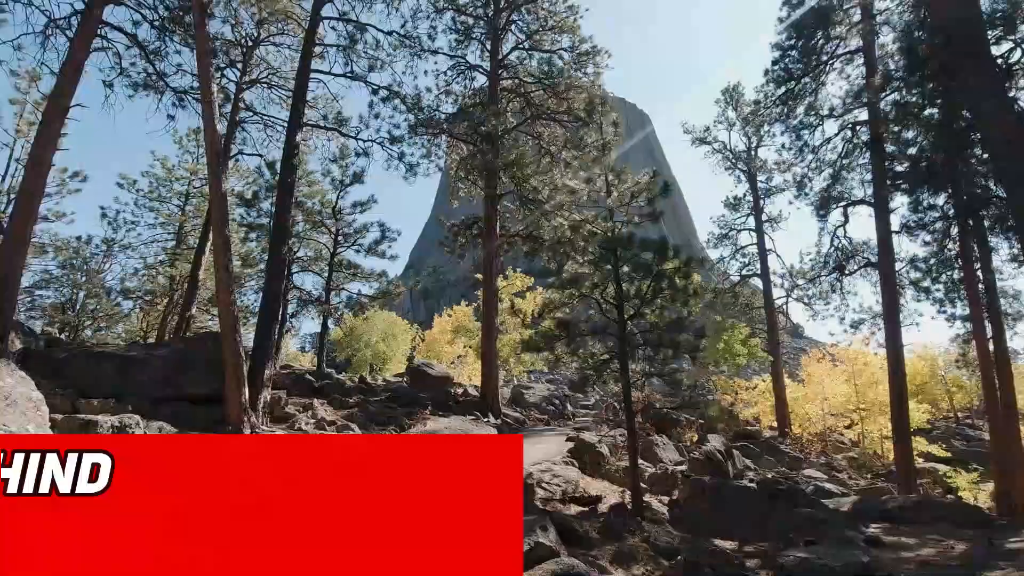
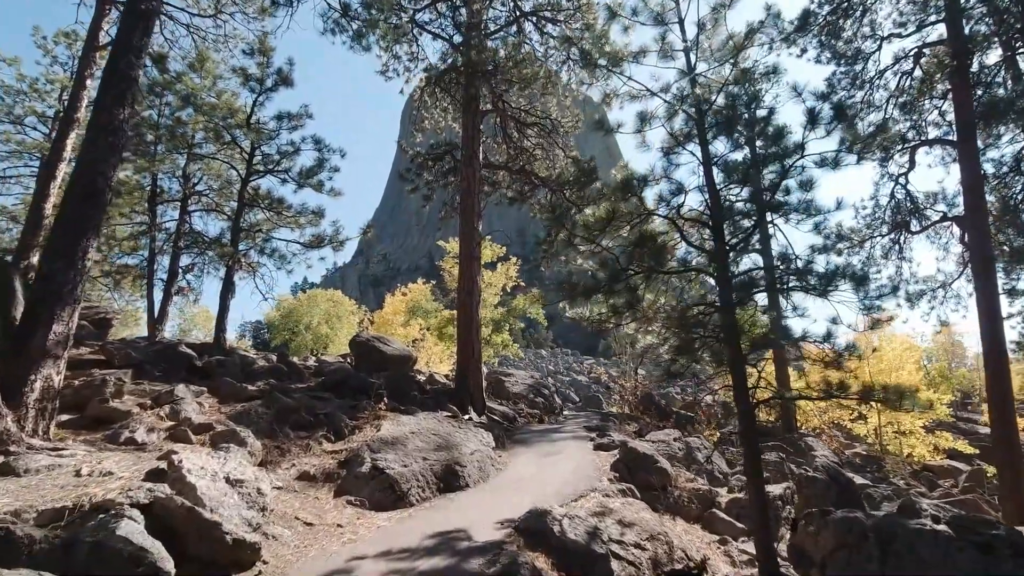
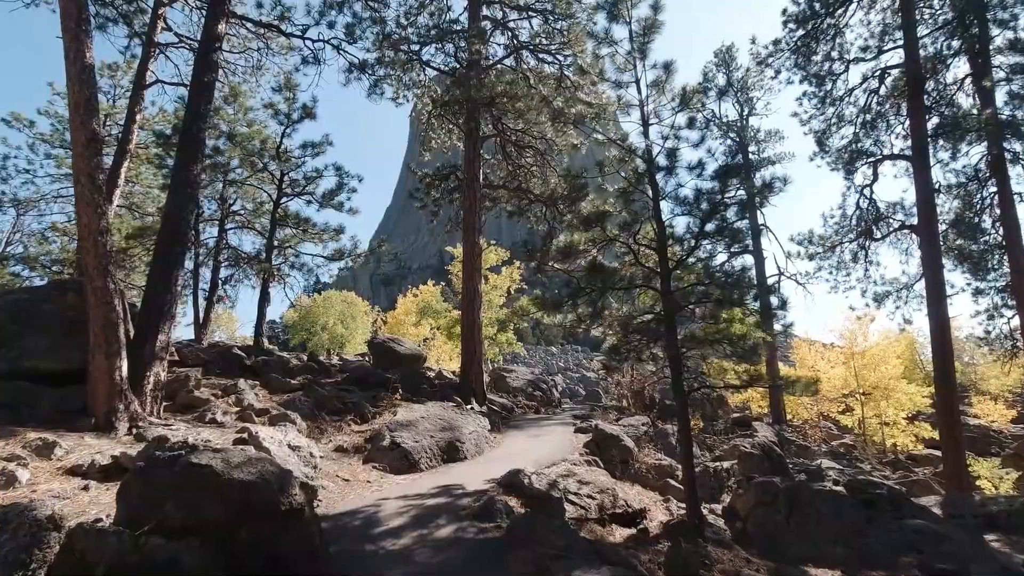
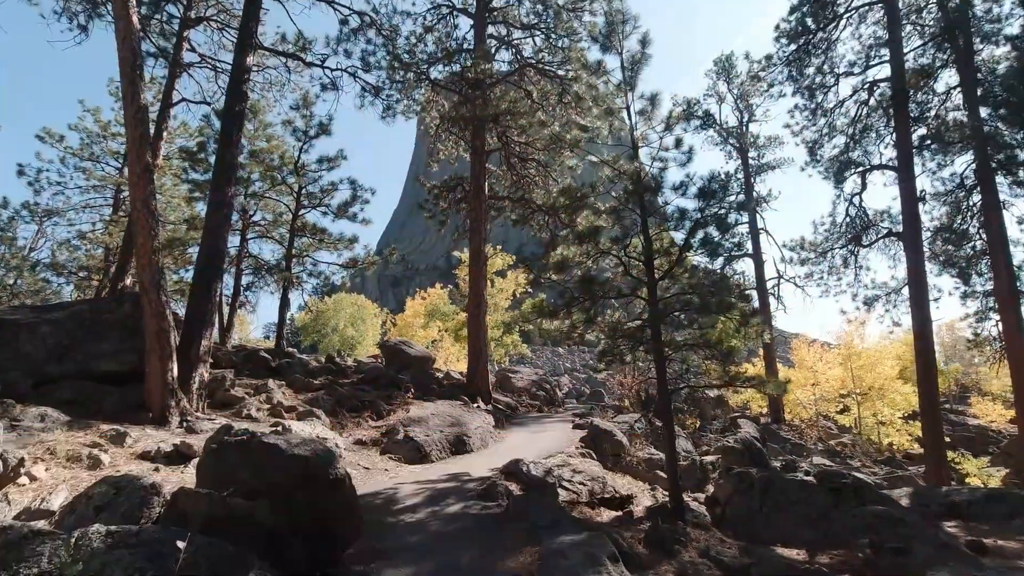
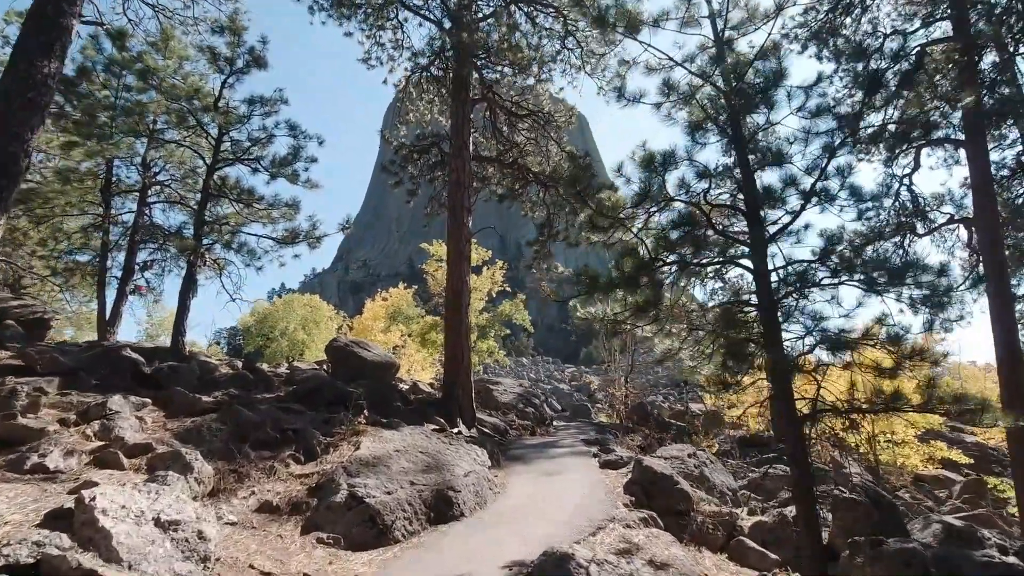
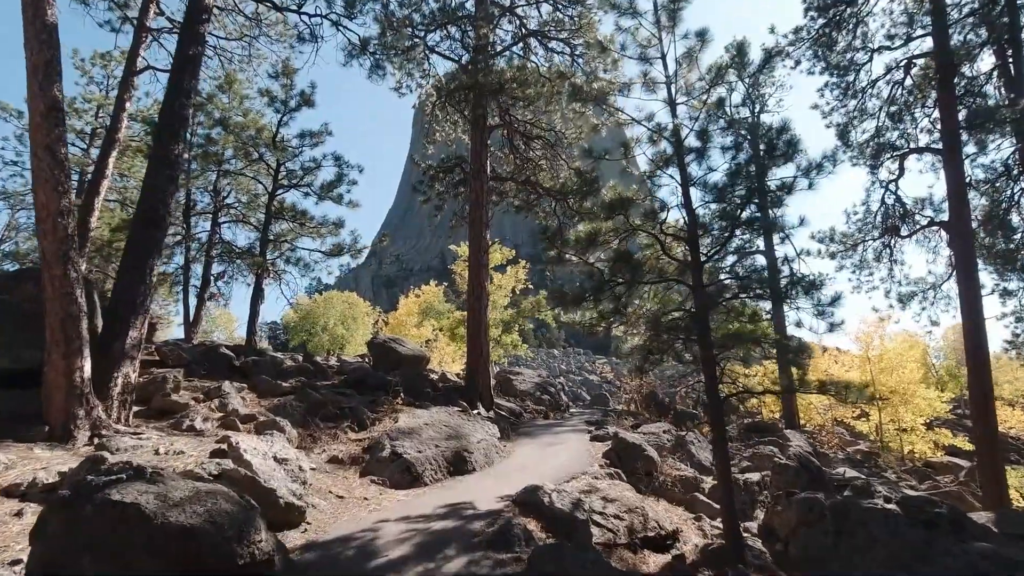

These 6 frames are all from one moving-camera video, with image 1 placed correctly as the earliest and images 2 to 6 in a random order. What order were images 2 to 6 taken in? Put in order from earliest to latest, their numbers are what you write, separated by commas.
4, 3, 6, 2, 5
